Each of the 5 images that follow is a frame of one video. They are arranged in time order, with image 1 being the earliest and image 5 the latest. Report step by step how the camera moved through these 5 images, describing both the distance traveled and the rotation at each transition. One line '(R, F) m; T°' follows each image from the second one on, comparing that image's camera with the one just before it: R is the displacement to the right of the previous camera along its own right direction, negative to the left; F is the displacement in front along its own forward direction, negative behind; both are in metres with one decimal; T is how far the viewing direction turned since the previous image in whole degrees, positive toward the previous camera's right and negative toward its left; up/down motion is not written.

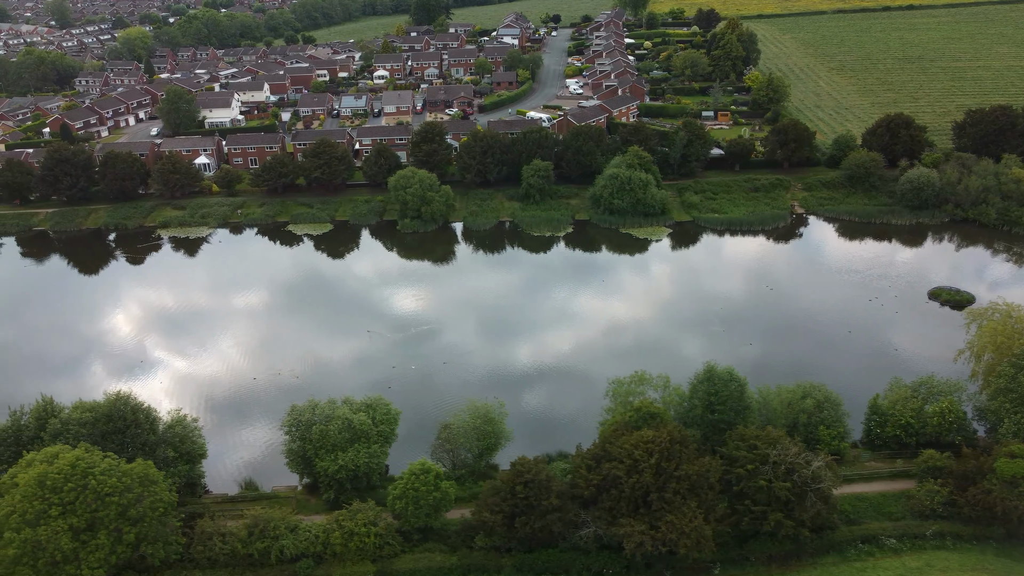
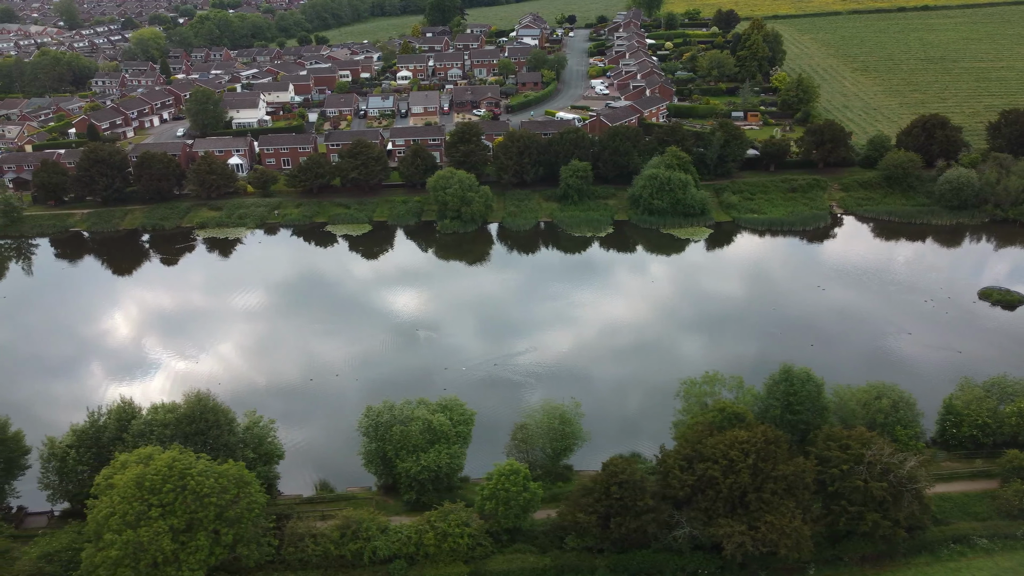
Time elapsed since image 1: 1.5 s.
(-2.9, 0.0) m; 0°
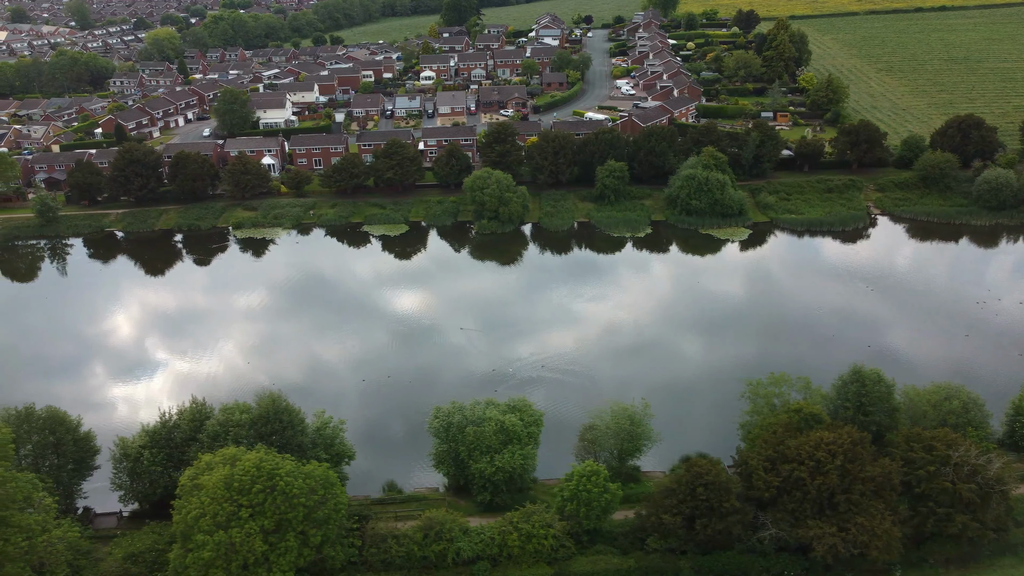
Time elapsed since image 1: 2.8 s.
(-2.5, +0.1) m; 0°
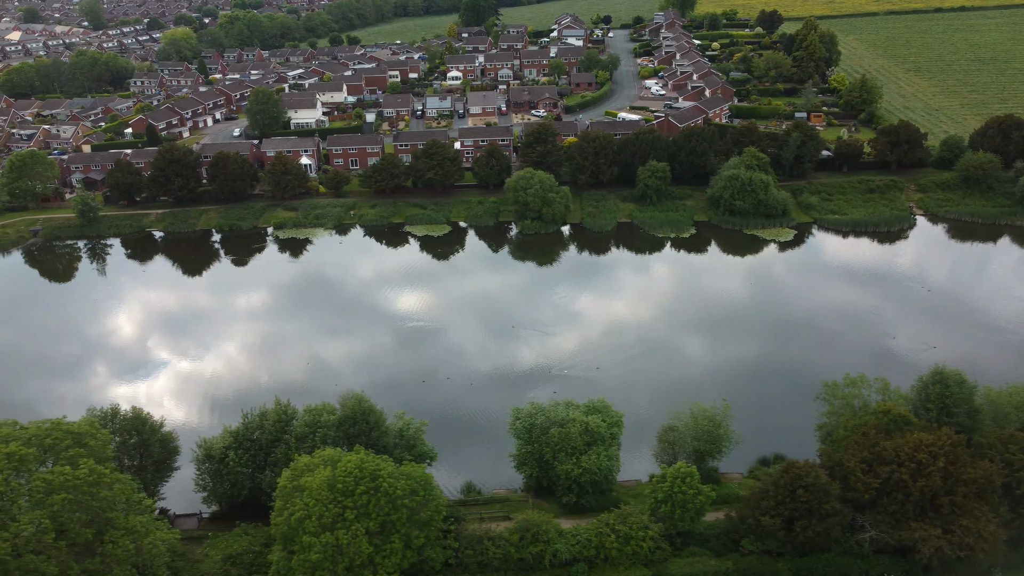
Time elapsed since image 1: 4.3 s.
(-2.9, +0.1) m; 0°
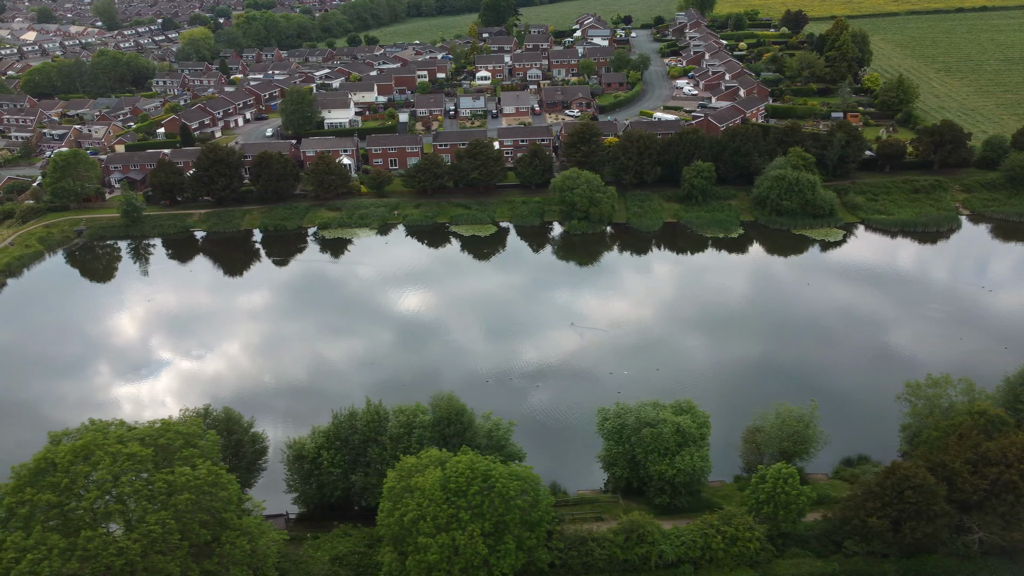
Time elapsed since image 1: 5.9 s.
(-3.2, +0.1) m; 0°
